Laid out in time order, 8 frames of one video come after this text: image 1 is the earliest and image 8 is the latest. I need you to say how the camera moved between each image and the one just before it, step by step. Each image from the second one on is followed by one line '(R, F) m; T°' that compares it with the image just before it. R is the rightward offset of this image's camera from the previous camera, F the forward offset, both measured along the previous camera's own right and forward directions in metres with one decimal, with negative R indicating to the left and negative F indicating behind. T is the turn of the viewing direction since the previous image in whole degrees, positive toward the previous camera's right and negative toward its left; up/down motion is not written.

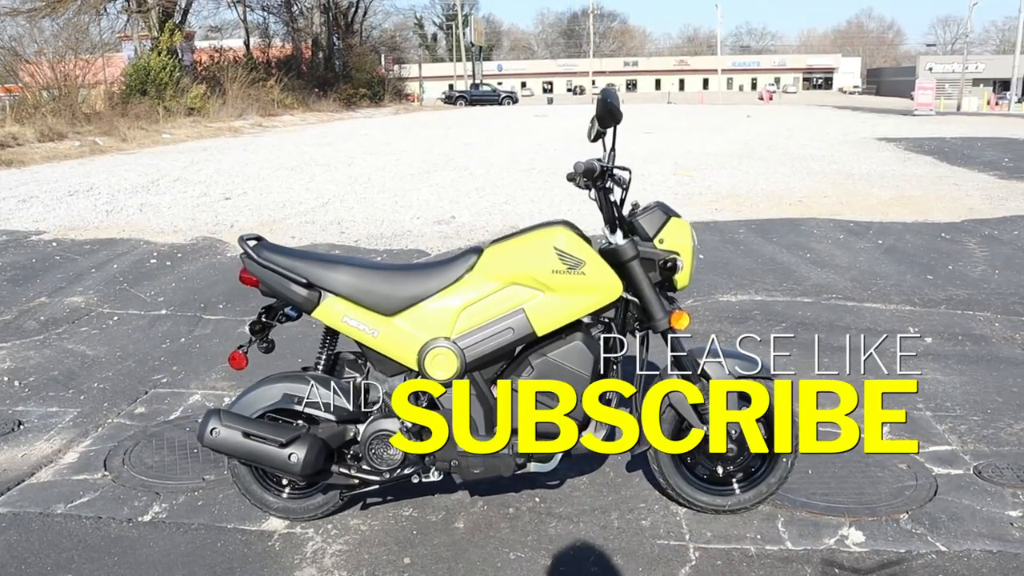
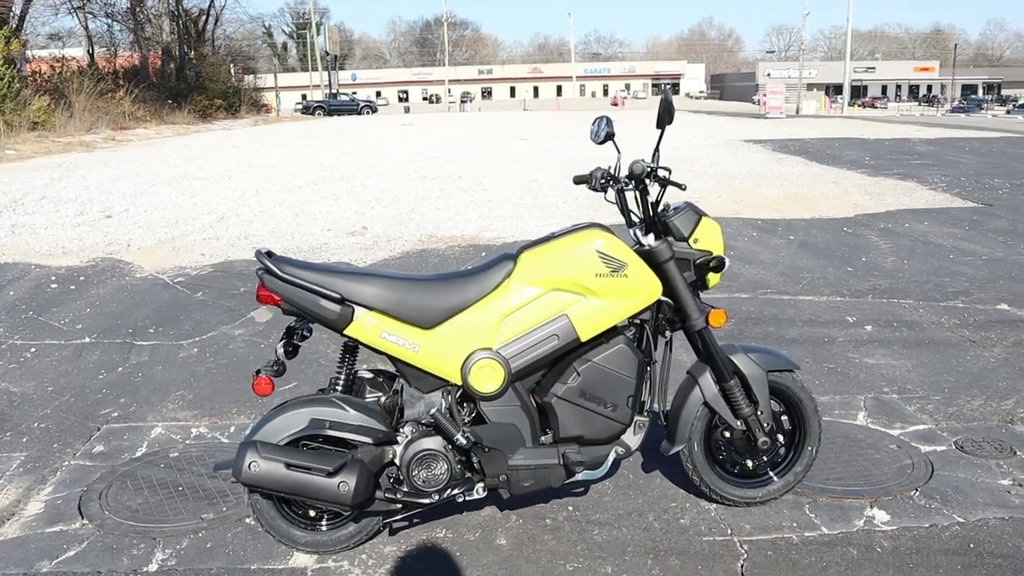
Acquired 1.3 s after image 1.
(-0.7, +0.1) m; +10°
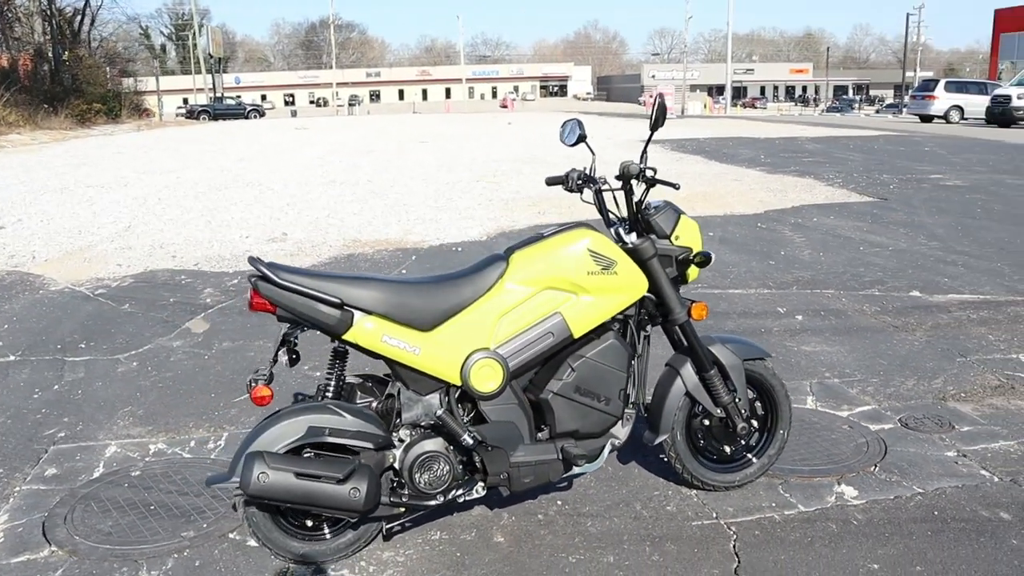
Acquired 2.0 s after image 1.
(-0.4, 0.0) m; +7°
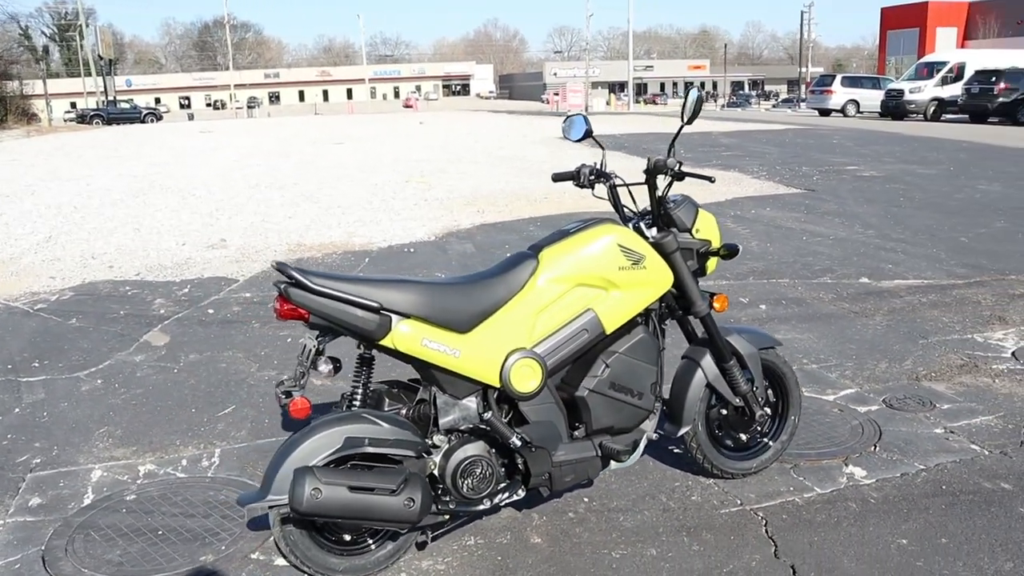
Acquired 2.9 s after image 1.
(-0.5, +0.1) m; +7°
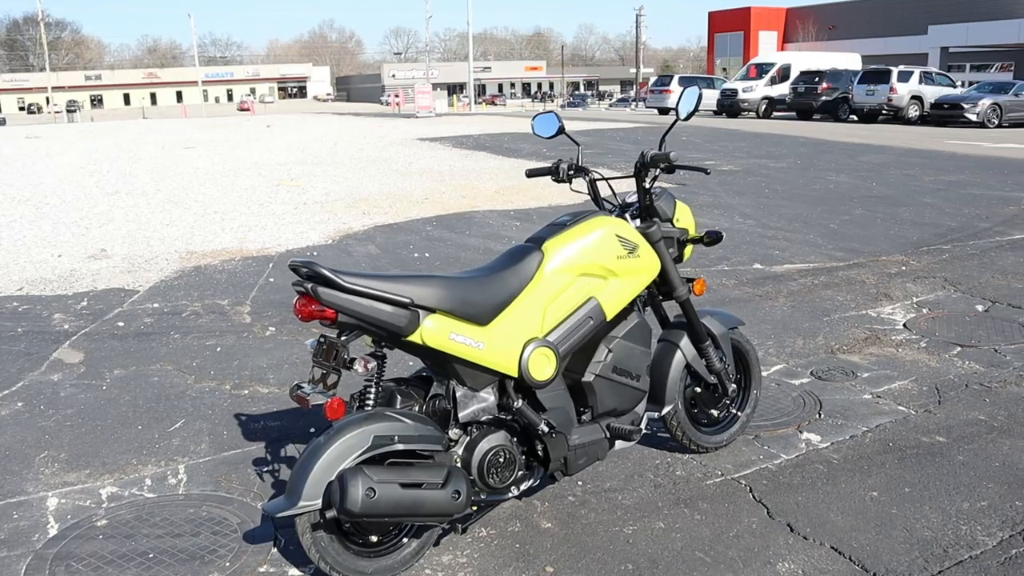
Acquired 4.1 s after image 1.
(-0.7, 0.0) m; +11°
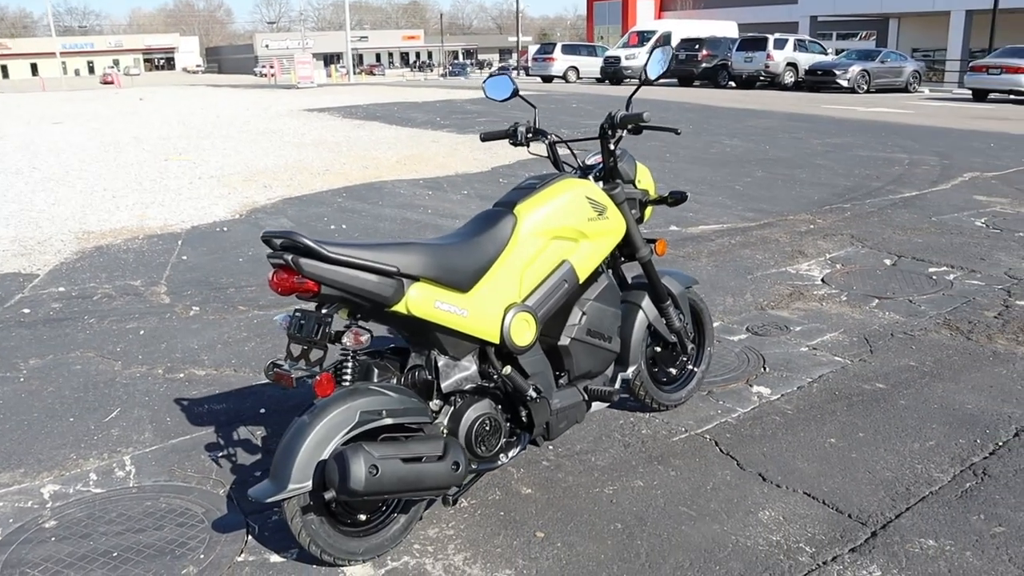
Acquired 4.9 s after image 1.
(-0.4, +0.1) m; +8°
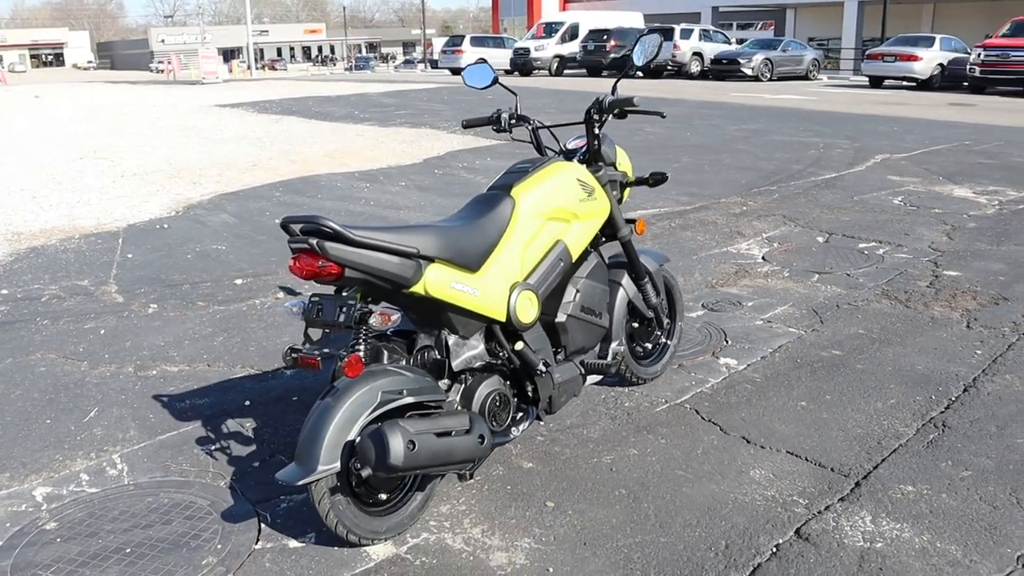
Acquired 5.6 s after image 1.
(-0.4, -0.1) m; +6°
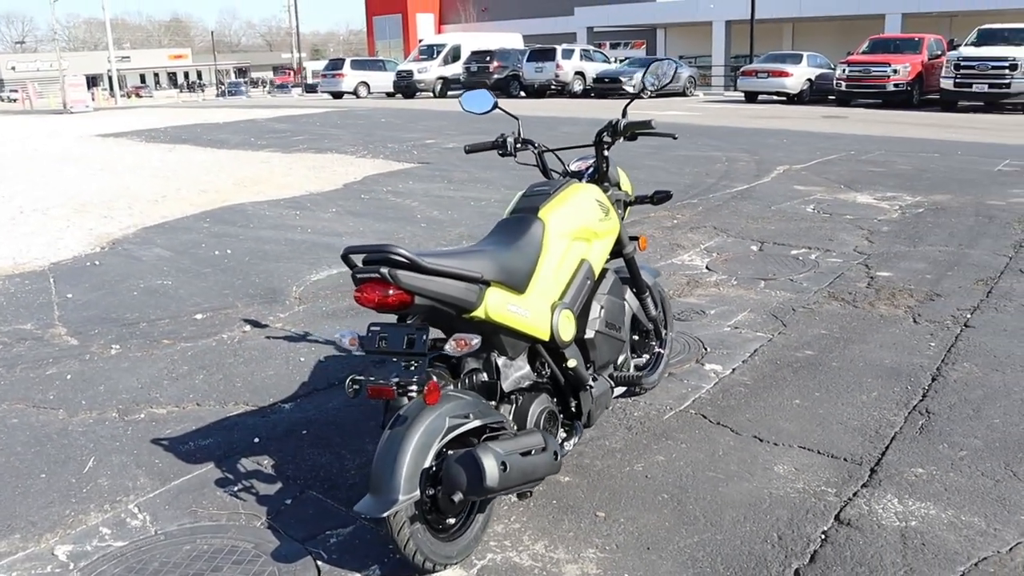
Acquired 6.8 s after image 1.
(-0.7, 0.0) m; +8°
